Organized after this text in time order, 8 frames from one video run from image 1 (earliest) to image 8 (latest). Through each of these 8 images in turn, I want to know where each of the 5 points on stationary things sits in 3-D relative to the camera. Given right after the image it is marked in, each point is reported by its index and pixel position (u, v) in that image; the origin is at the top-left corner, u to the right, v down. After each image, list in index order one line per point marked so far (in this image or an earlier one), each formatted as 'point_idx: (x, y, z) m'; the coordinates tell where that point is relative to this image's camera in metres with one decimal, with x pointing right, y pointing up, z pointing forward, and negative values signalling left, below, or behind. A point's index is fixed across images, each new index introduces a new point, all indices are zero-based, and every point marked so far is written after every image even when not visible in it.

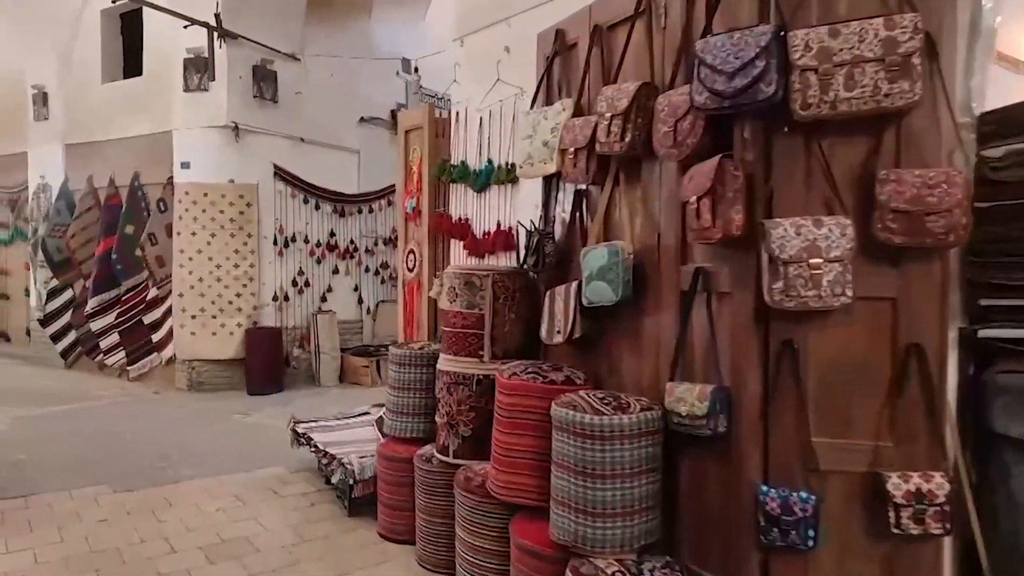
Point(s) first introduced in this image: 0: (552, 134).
0: (+0.1, +0.6, +2.6) m
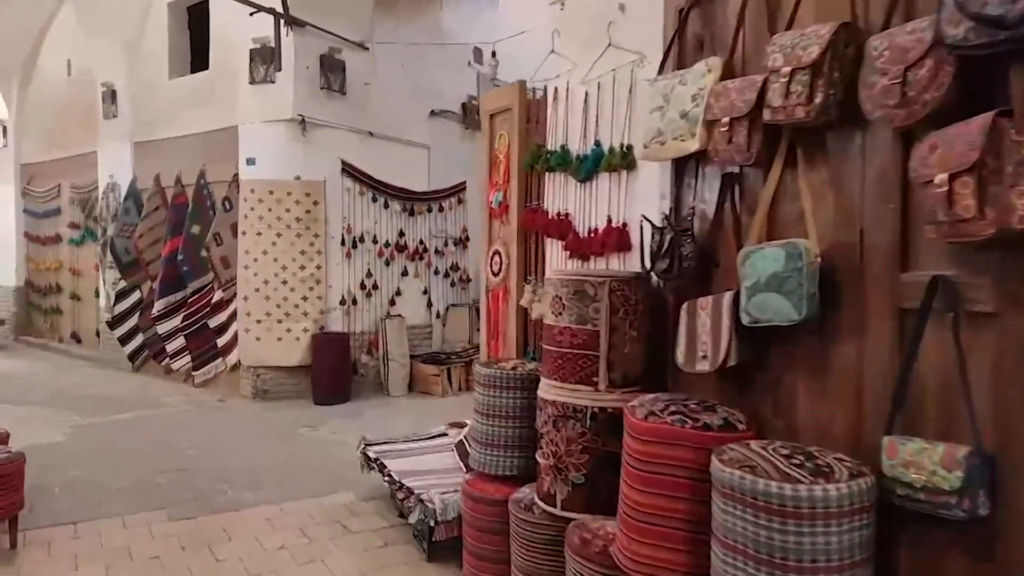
0: (+0.5, +0.5, +2.0) m
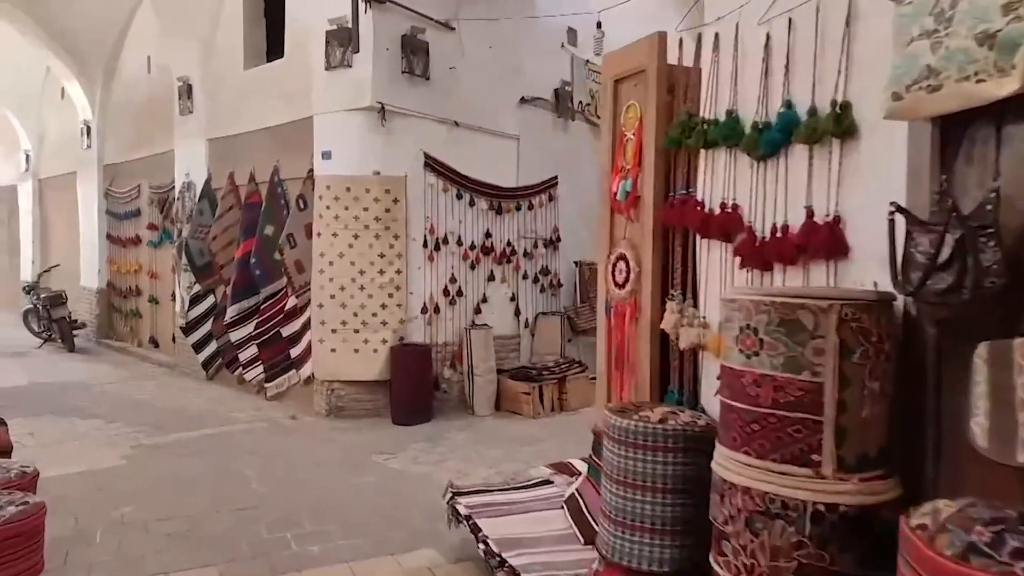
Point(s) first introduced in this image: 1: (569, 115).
0: (+0.9, +0.5, +1.2) m
1: (+0.6, +1.6, +6.7) m
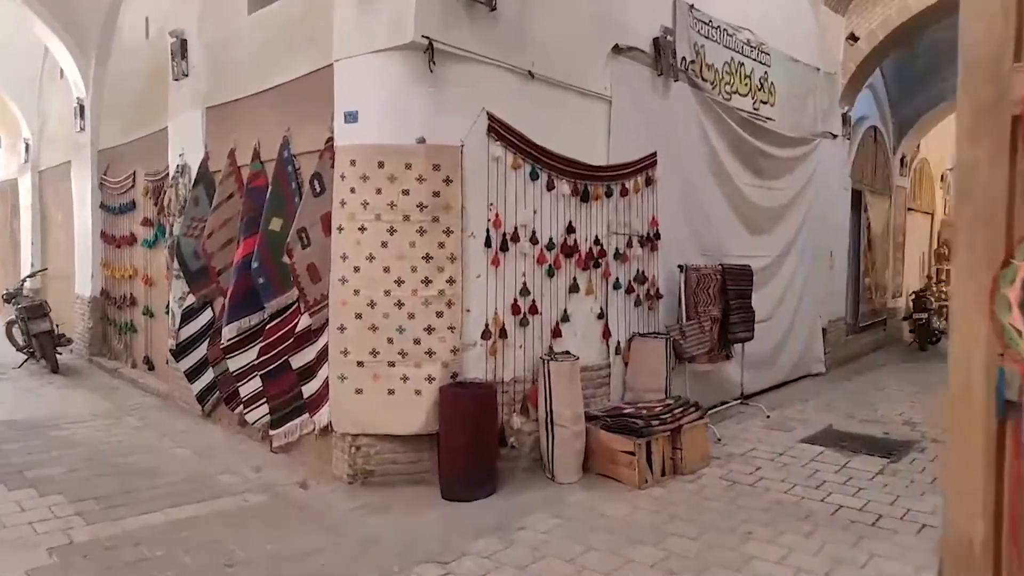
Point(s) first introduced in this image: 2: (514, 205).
0: (+1.2, +0.4, -0.4) m
1: (+1.2, +1.6, +5.1) m
2: (0.0, +0.5, +4.0) m
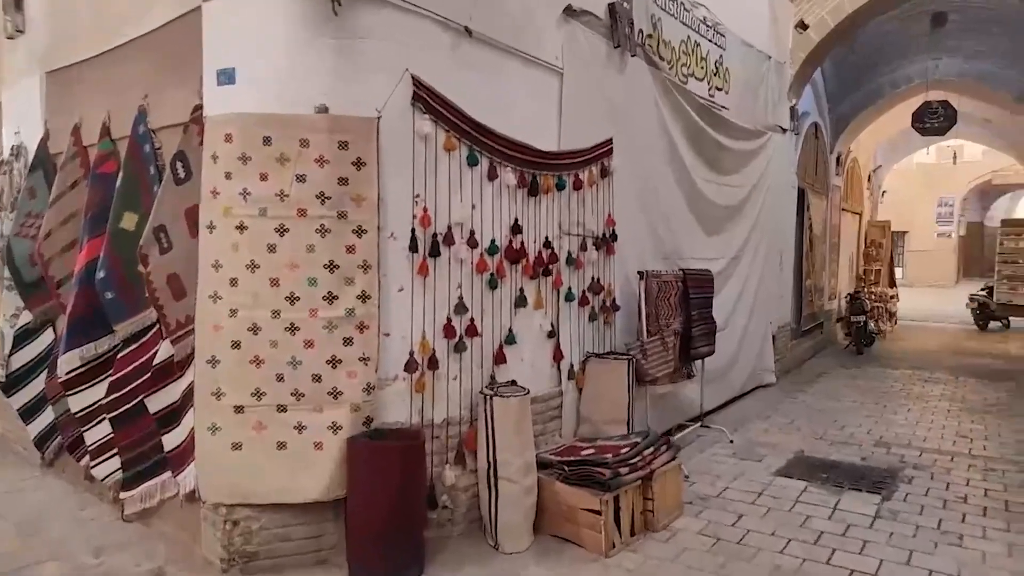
0: (+1.3, +0.3, -1.1) m
1: (+0.7, +1.5, +4.3) m
2: (-0.3, +0.4, +3.2) m
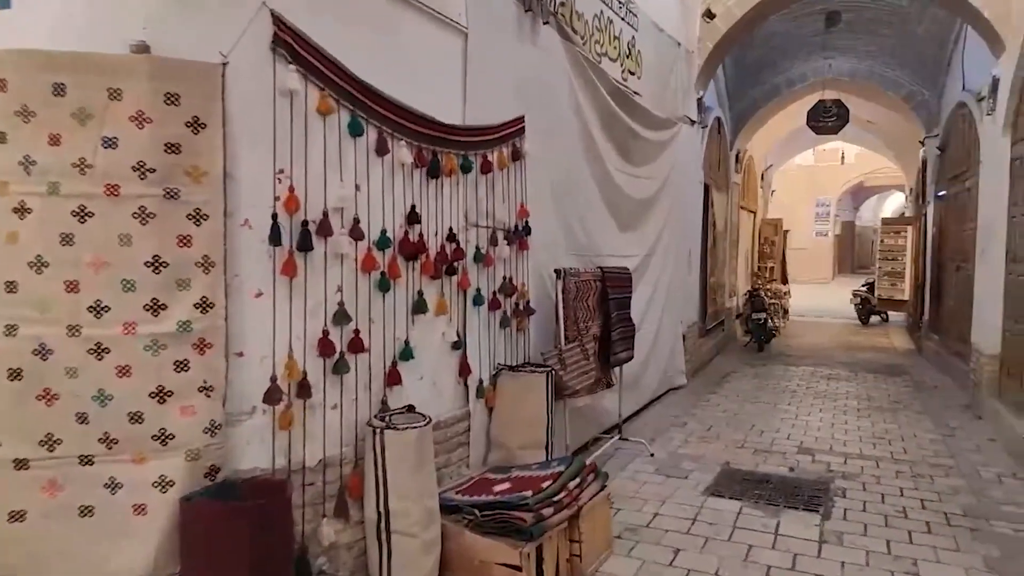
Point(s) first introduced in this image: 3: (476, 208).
0: (+1.6, +0.3, -1.5) m
1: (+0.2, +1.5, +3.8) m
2: (-0.7, +0.4, +2.5) m
3: (-0.2, +0.4, +3.2) m
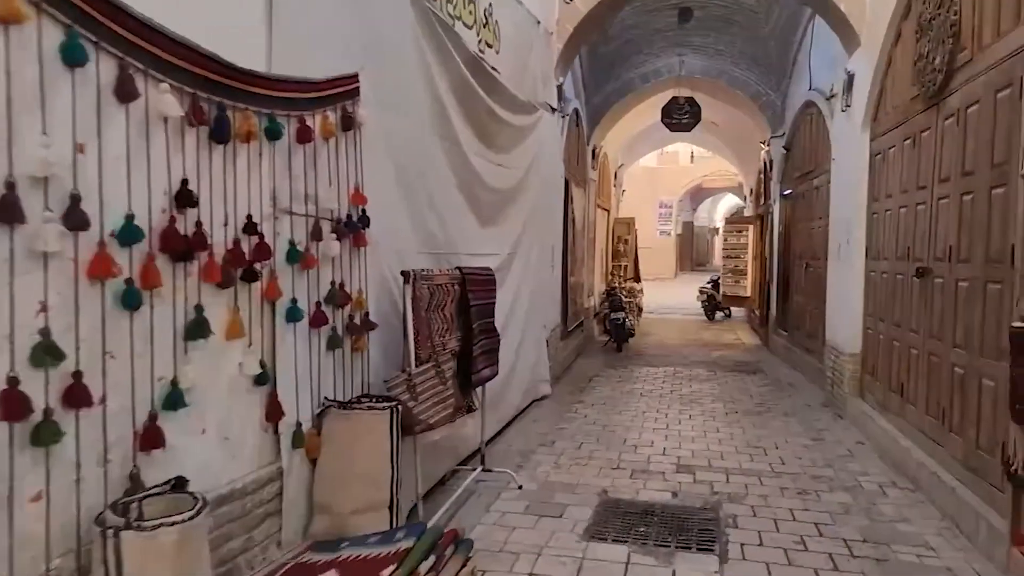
0: (+1.9, +0.3, -1.9) m
1: (-0.6, +1.5, +3.0) m
2: (-1.1, +0.4, +1.5) m
3: (-0.8, +0.3, +2.4) m
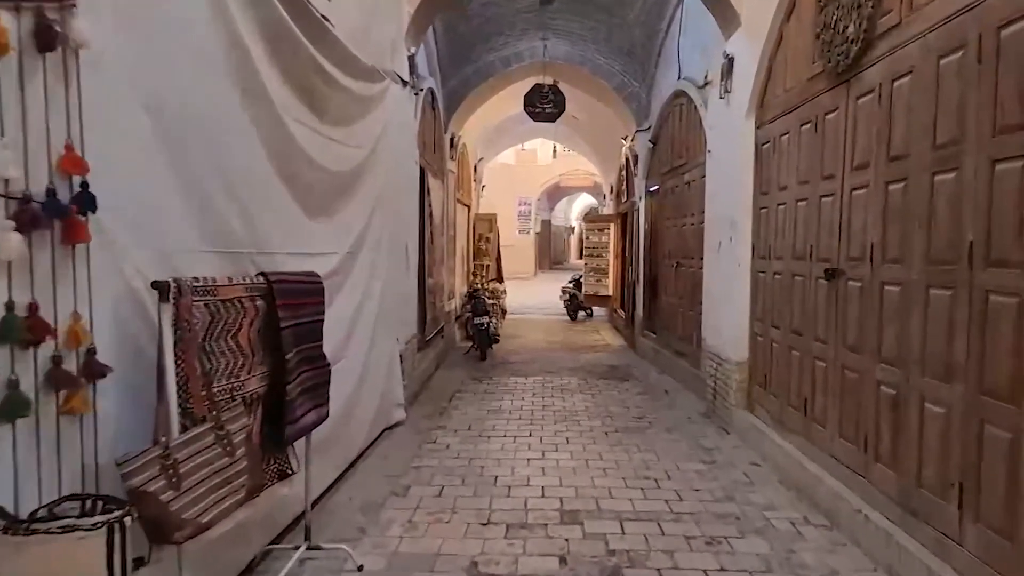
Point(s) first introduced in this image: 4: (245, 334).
0: (+2.4, +0.3, -2.4) m
1: (-1.1, +1.4, +1.9) m
2: (-1.3, +0.3, +0.4) m
3: (-1.1, +0.3, +1.3) m
4: (-0.9, -0.1, +2.2) m
